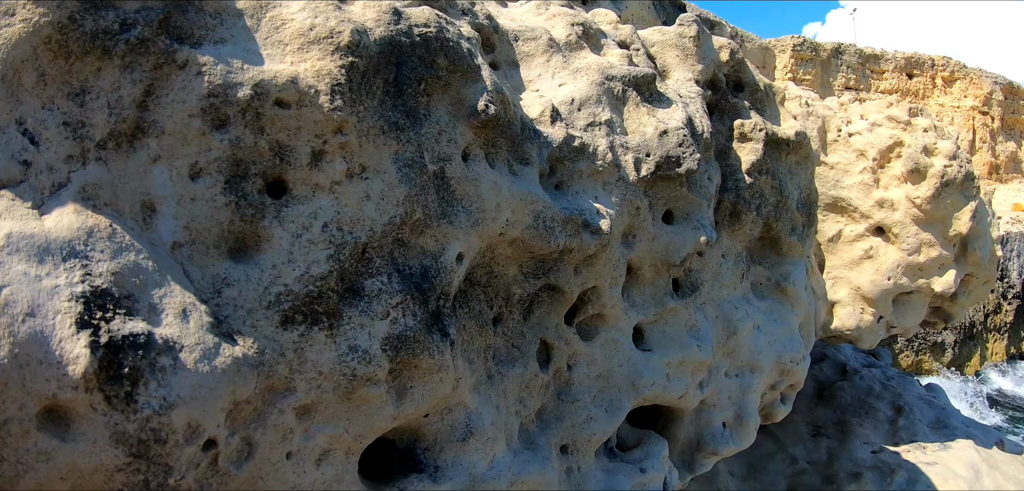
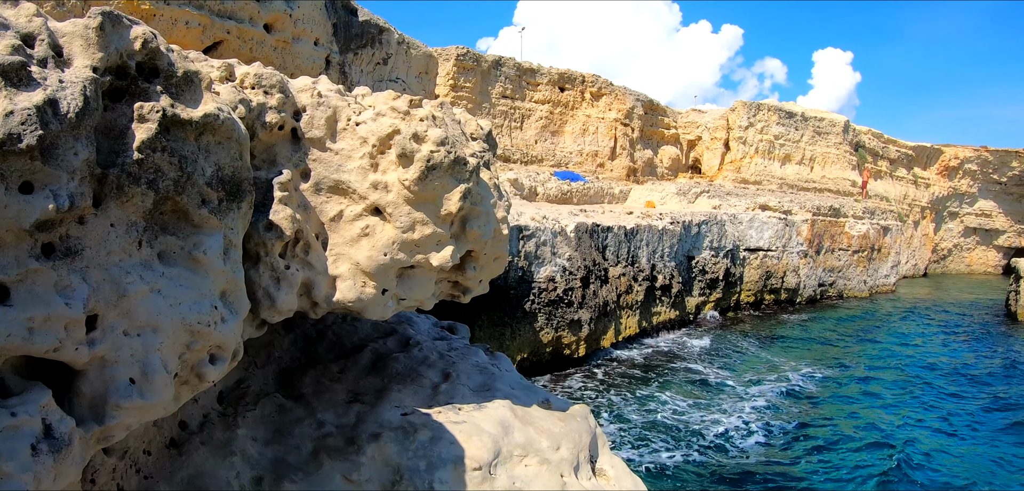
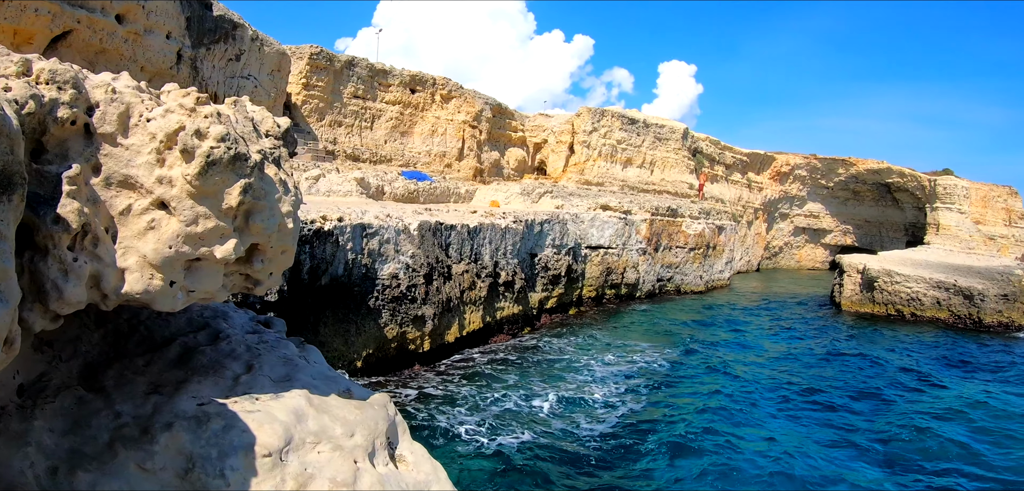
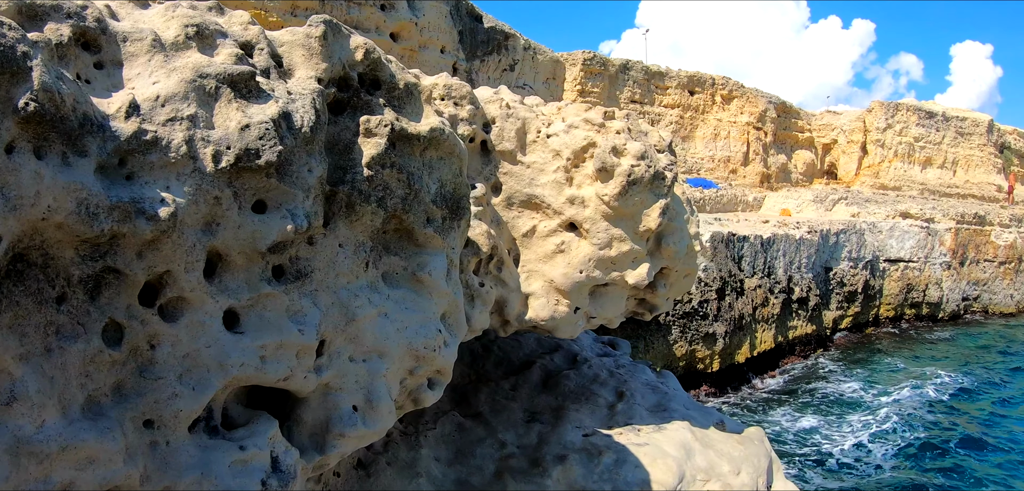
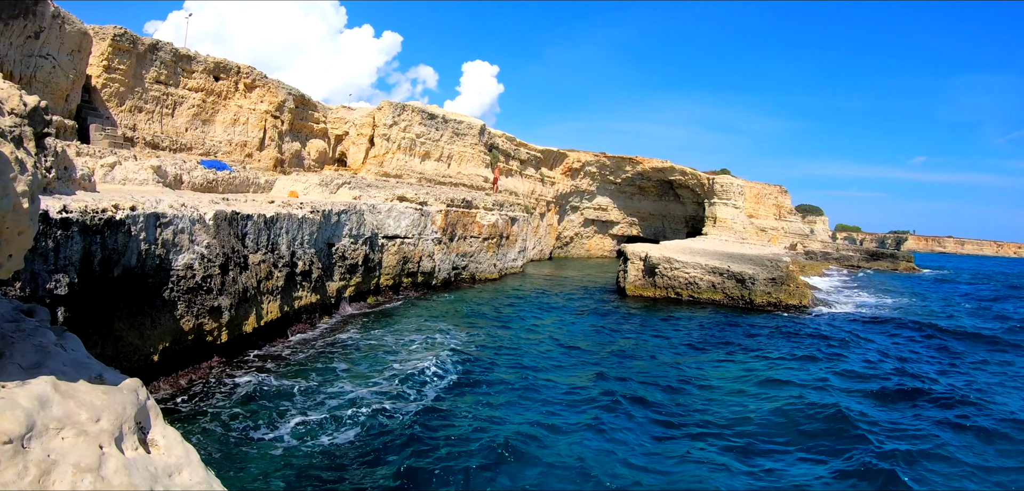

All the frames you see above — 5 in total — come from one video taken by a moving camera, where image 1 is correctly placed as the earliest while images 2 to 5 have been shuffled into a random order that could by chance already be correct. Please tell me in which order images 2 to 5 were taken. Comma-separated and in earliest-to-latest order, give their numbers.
4, 2, 3, 5
